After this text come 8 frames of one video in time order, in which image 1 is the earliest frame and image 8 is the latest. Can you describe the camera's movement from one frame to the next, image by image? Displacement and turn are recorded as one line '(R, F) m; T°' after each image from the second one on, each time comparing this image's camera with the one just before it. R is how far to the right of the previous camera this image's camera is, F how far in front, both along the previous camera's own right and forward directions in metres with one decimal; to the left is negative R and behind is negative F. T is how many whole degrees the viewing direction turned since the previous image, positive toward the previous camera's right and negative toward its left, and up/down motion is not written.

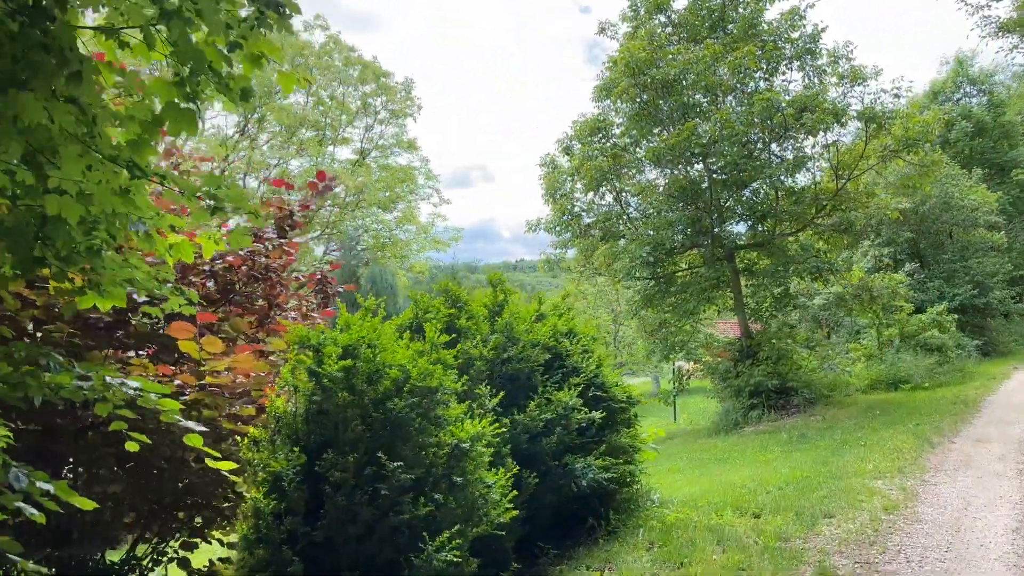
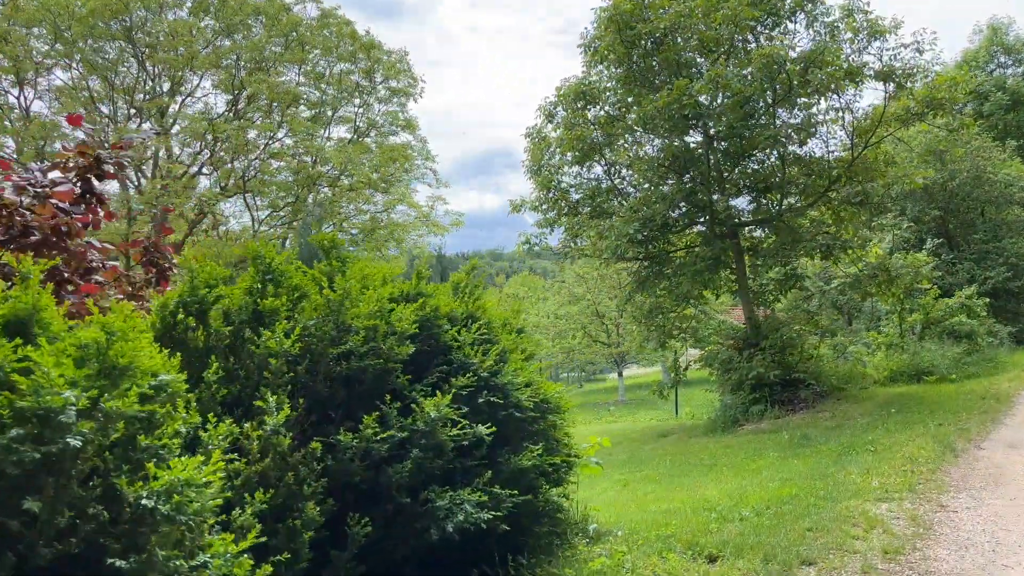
(+0.7, +1.3) m; -2°
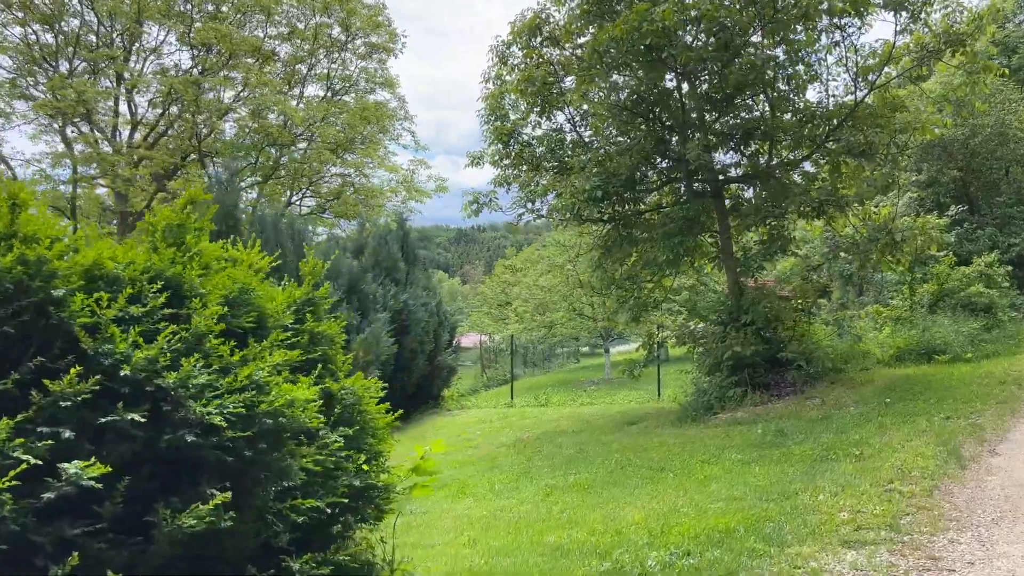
(+1.0, +1.7) m; -1°
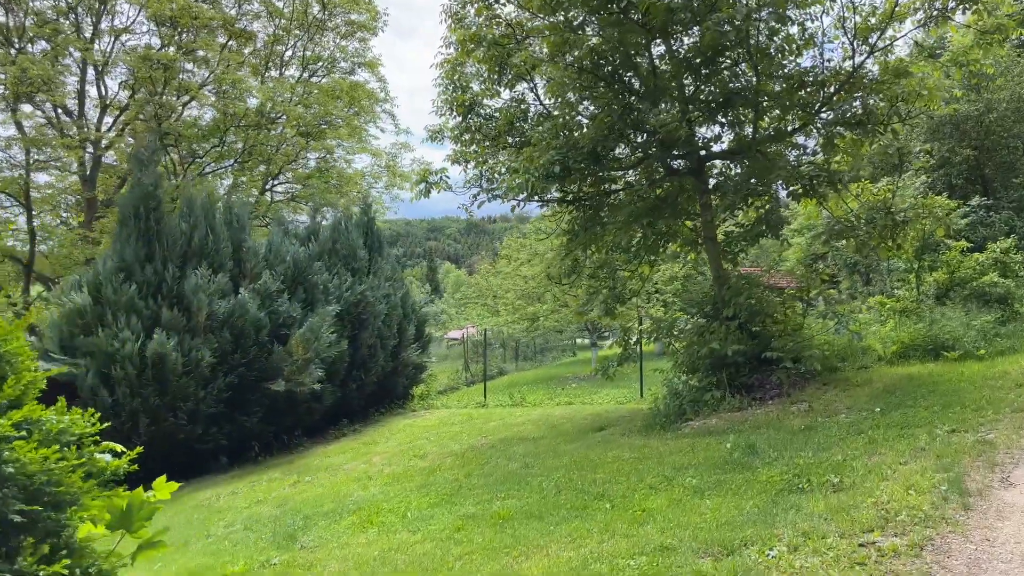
(+0.7, +1.2) m; -1°
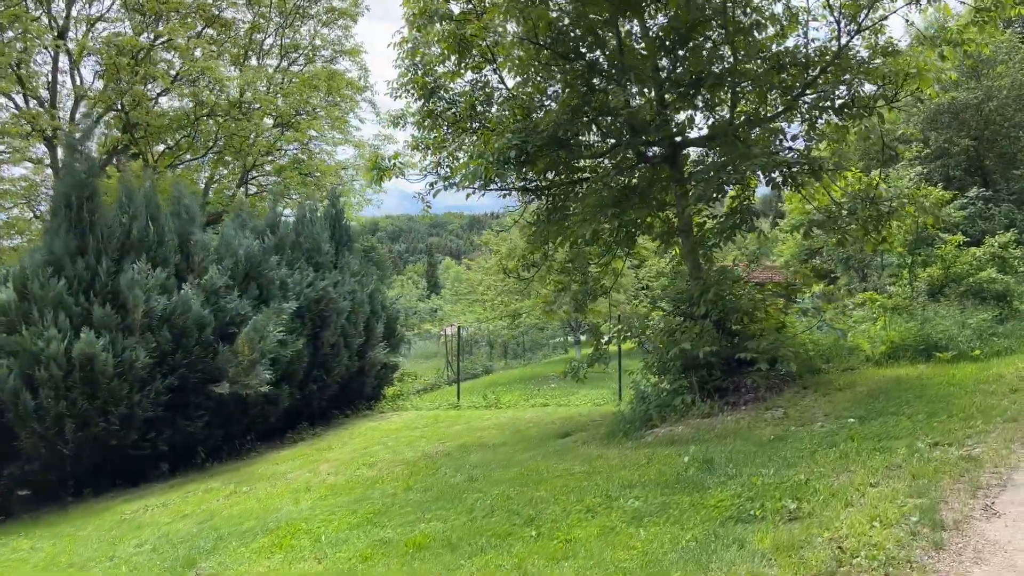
(+0.5, +0.7) m; 0°
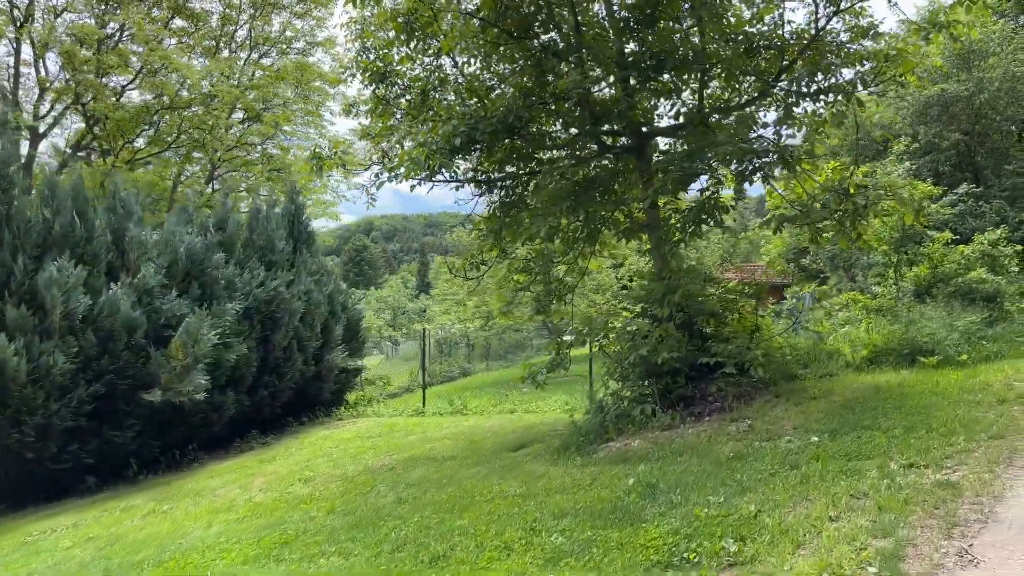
(+0.5, +0.7) m; 0°
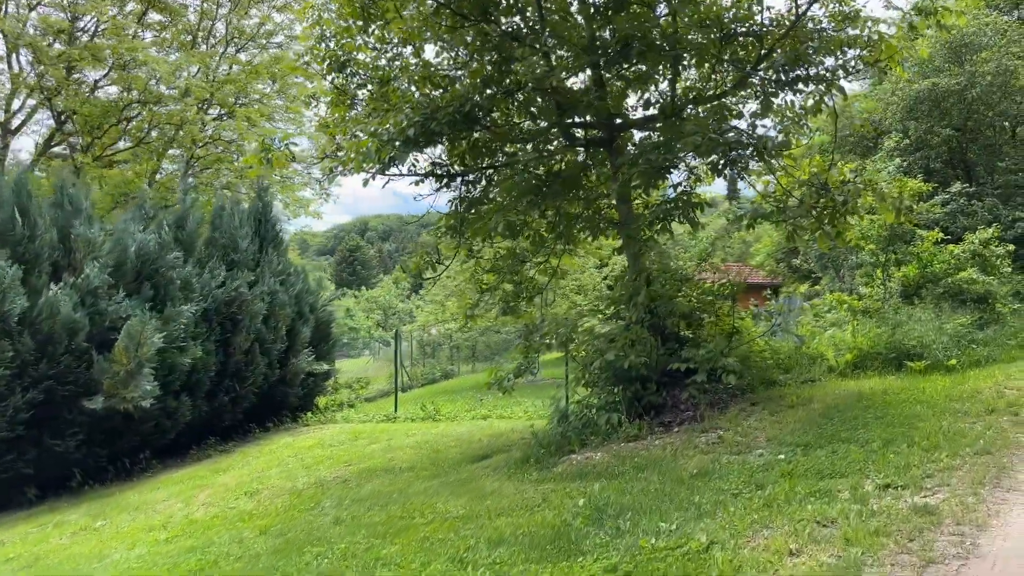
(+0.3, +0.5) m; 0°
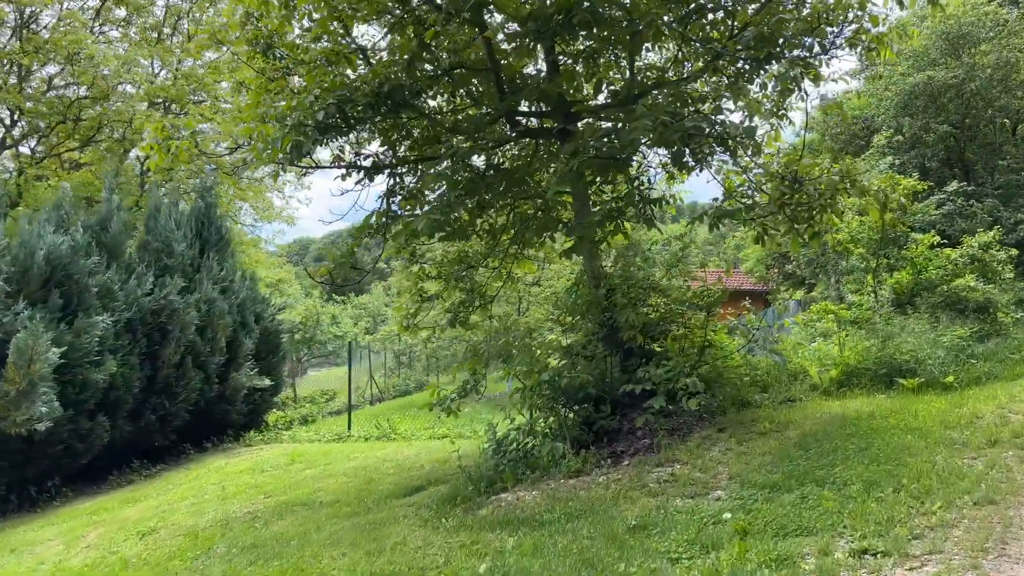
(+0.5, +1.0) m; 0°
